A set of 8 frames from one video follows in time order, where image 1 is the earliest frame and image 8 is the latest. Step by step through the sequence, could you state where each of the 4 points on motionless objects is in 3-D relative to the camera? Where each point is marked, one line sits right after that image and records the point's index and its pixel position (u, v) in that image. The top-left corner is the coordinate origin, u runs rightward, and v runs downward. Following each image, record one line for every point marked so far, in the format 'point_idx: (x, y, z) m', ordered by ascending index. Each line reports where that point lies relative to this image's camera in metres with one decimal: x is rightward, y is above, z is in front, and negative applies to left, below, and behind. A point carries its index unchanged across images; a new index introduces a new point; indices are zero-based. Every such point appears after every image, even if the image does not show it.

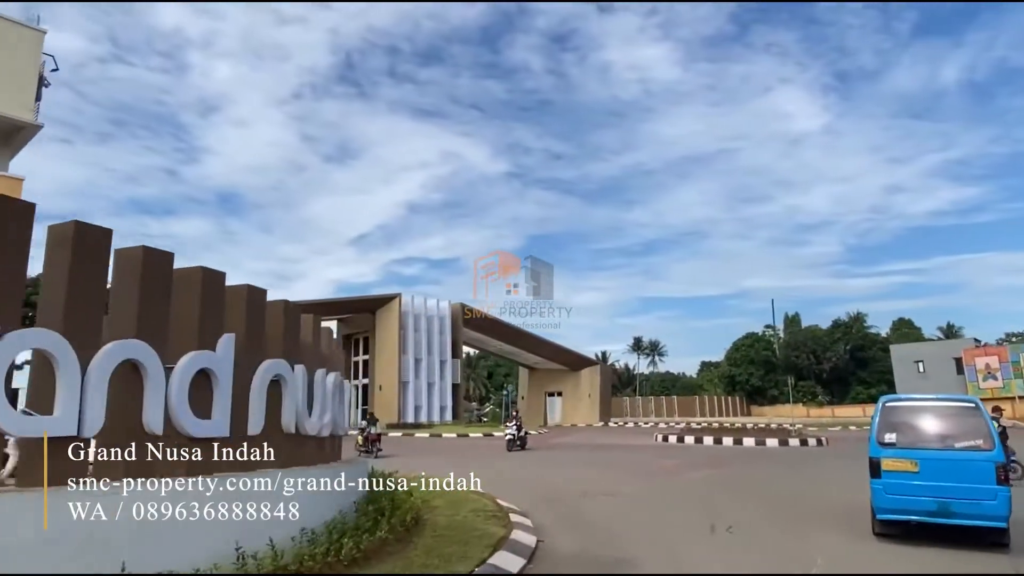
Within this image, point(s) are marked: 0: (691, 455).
0: (+5.0, -4.8, +19.6) m
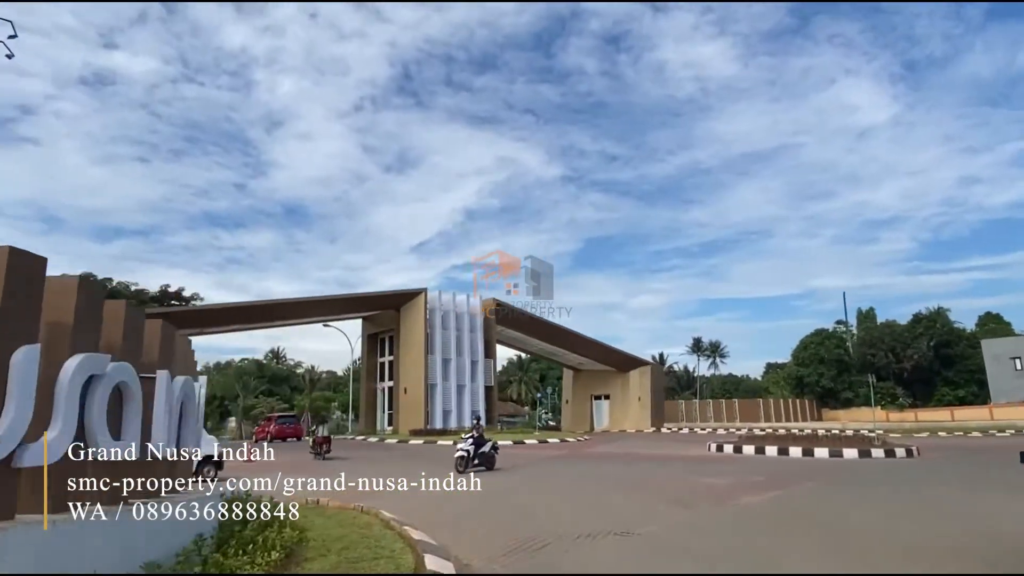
0: (+5.4, -4.2, +16.1) m
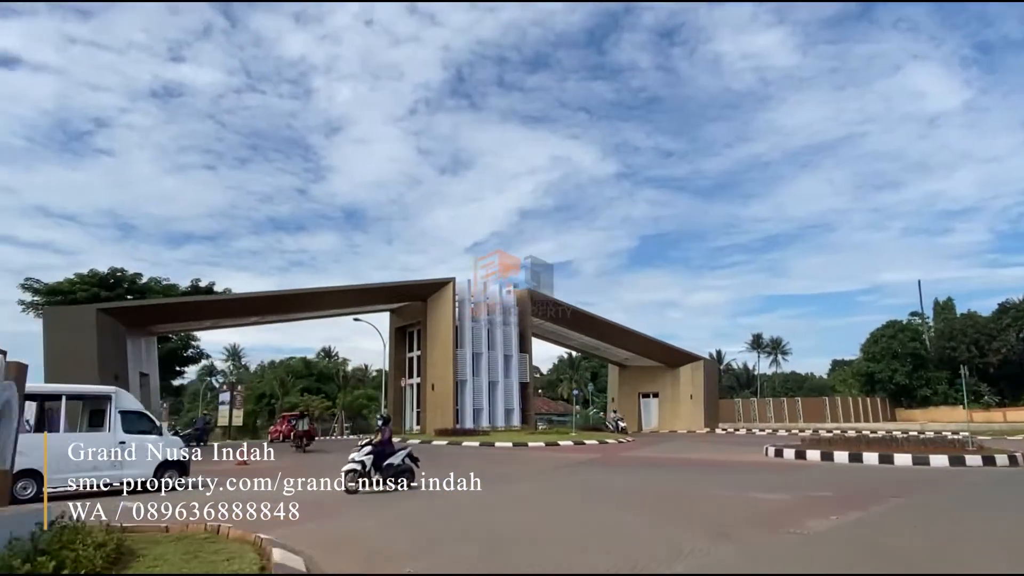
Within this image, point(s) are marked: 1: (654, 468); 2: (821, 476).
0: (+5.7, -3.7, +13.2) m
1: (+3.5, -4.5, +17.4) m
2: (+6.4, -3.9, +14.4) m
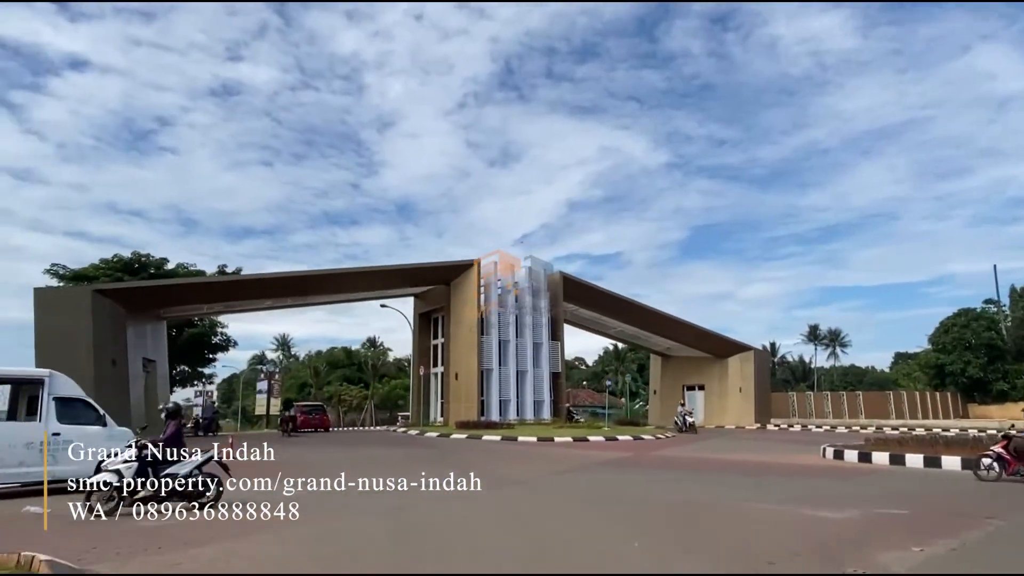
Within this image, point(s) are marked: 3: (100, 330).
0: (+5.7, -3.2, +10.8) m
1: (+3.8, -3.9, +15.1) m
2: (+6.5, -3.4, +11.9) m
3: (-11.6, -1.1, +19.6) m
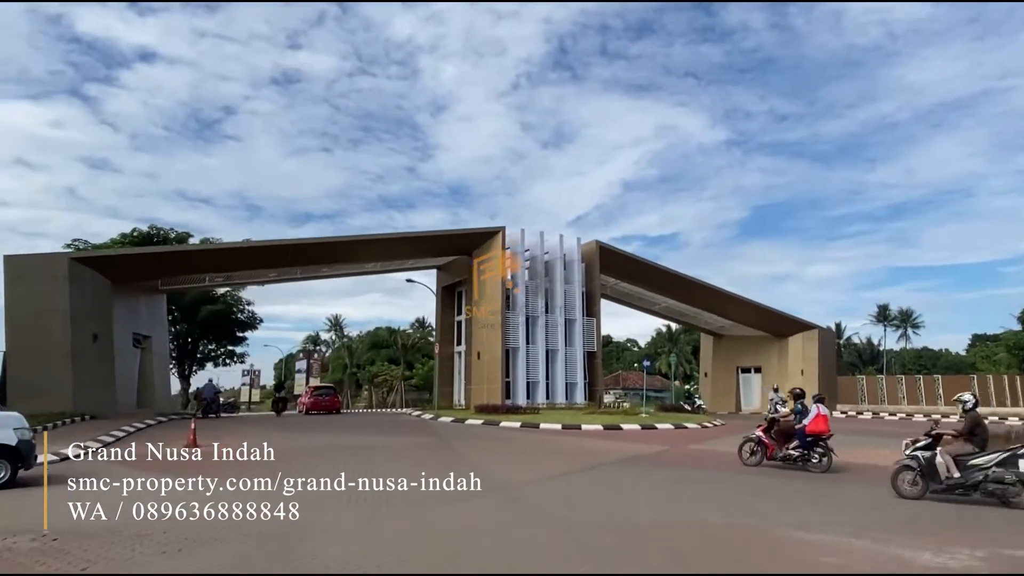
0: (+5.5, -2.5, +7.8) m
1: (+3.9, -3.2, +12.3) m
2: (+6.3, -2.7, +8.8) m
3: (-11.1, -0.3, +17.9) m
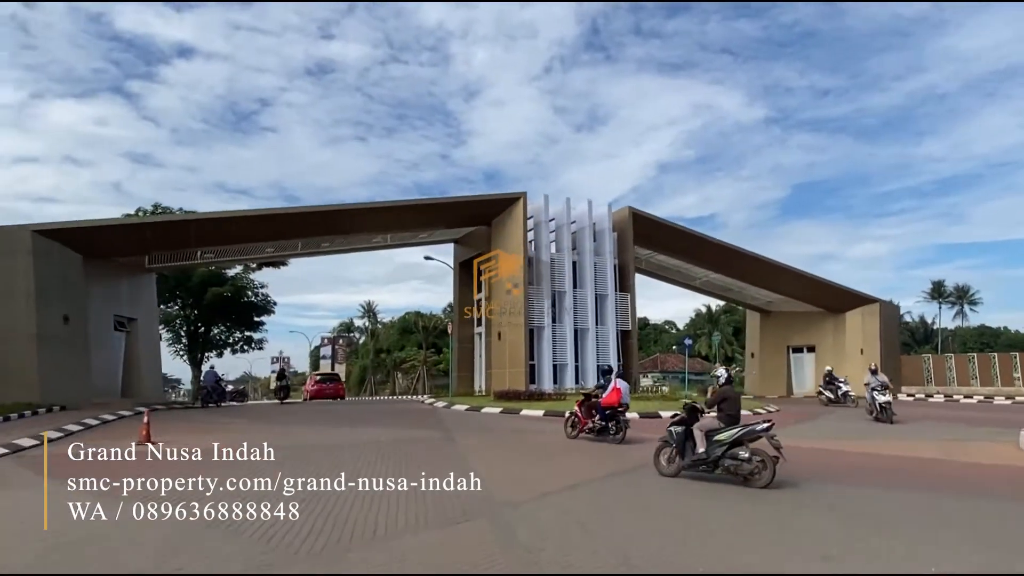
0: (+5.4, -1.9, +5.1) m
1: (+4.1, -2.5, +9.6) m
2: (+6.3, -2.0, +6.1) m
3: (-10.7, +0.2, +15.9) m
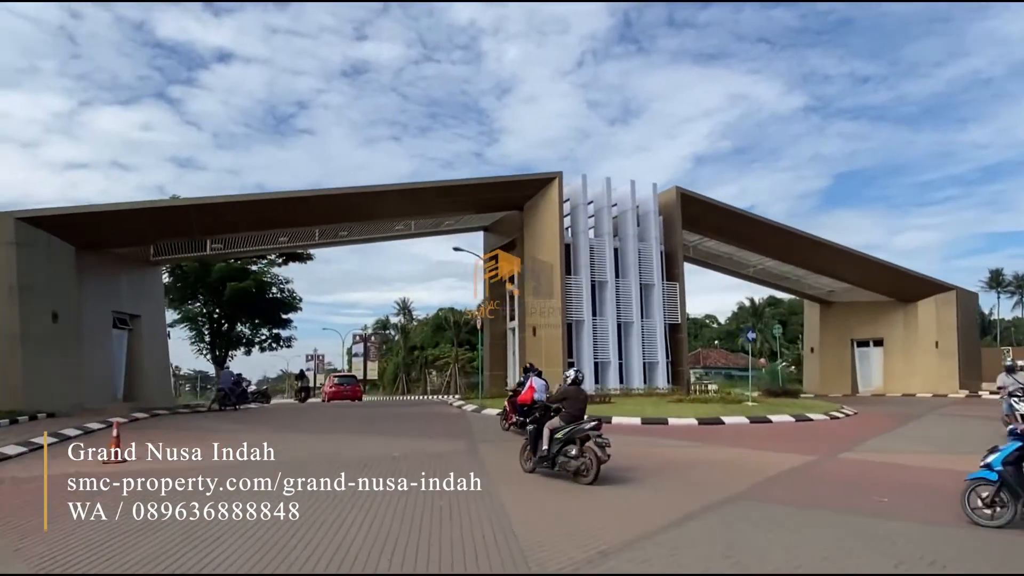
0: (+5.6, -1.7, +2.7) m
1: (+4.5, -2.2, +7.4) m
2: (+6.5, -1.8, +3.7) m
3: (-10.0, +0.3, +14.4) m
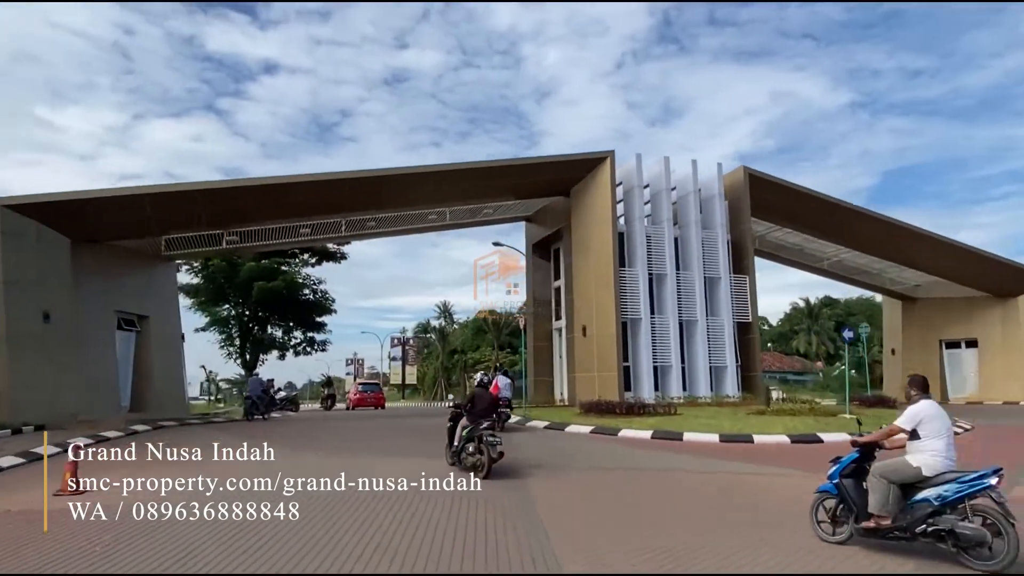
0: (+5.8, -1.4, +0.2) m
1: (+5.0, -2.0, +4.9) m
2: (+6.8, -1.5, +1.1) m
3: (-9.1, +0.4, +12.8) m
